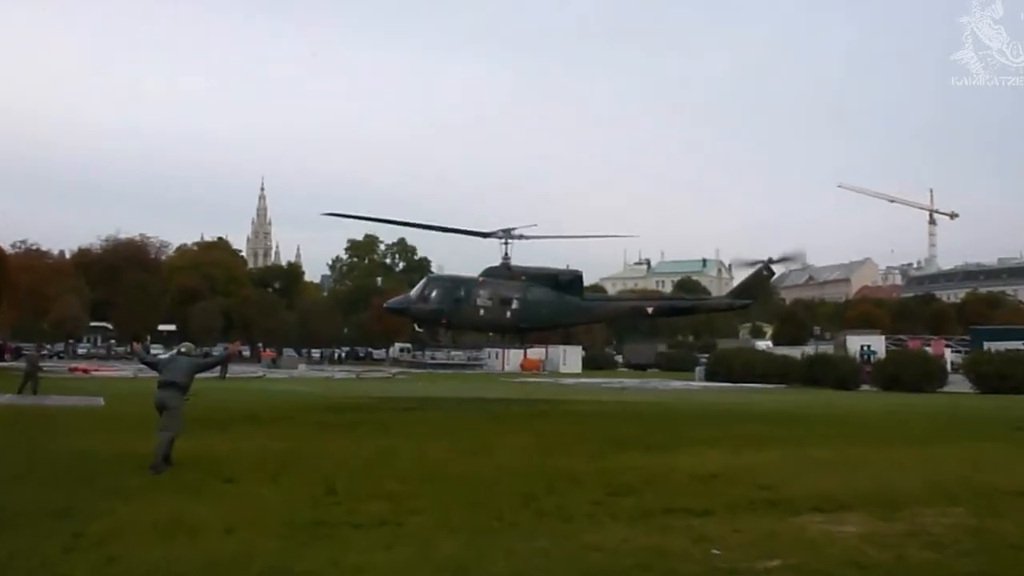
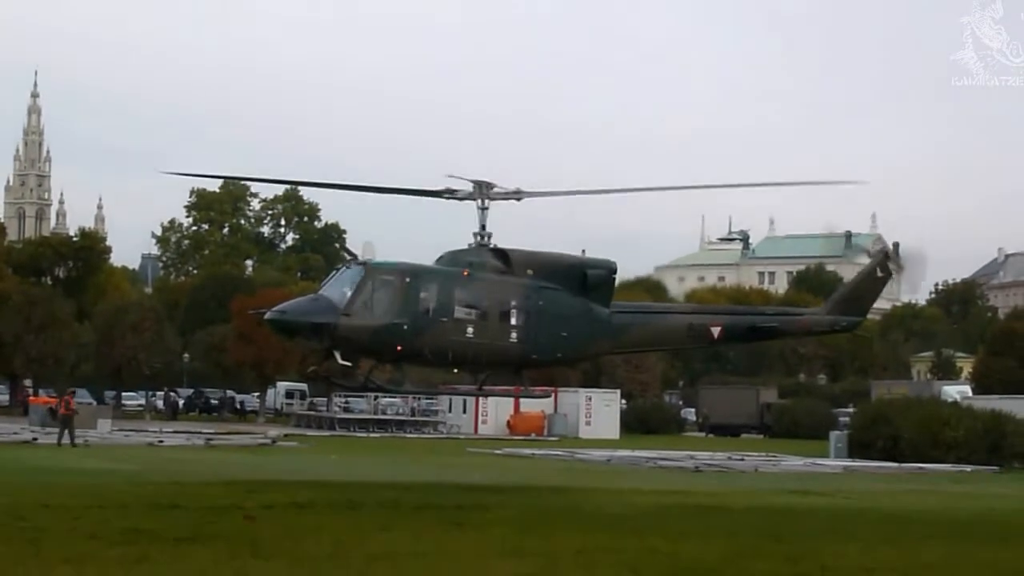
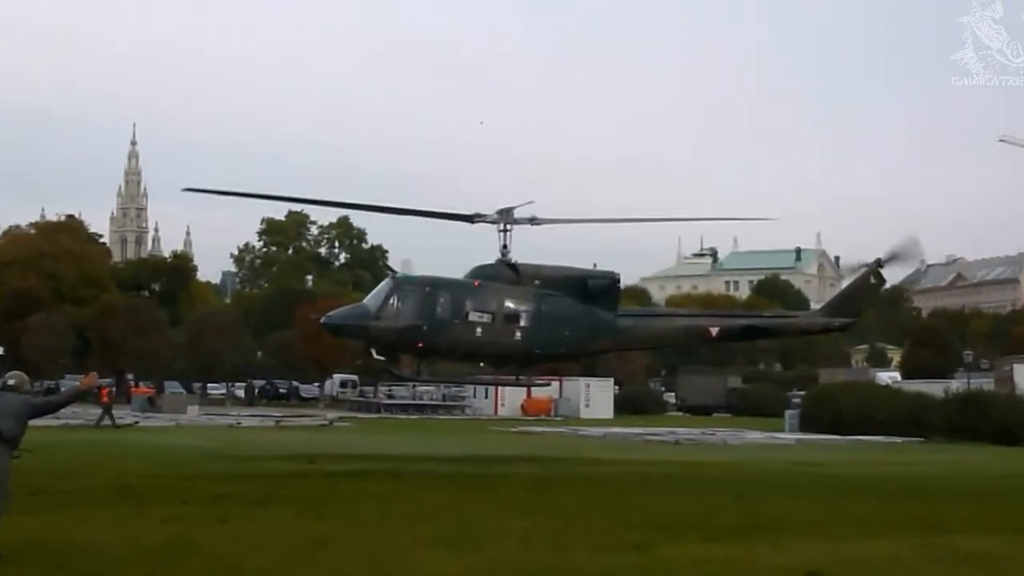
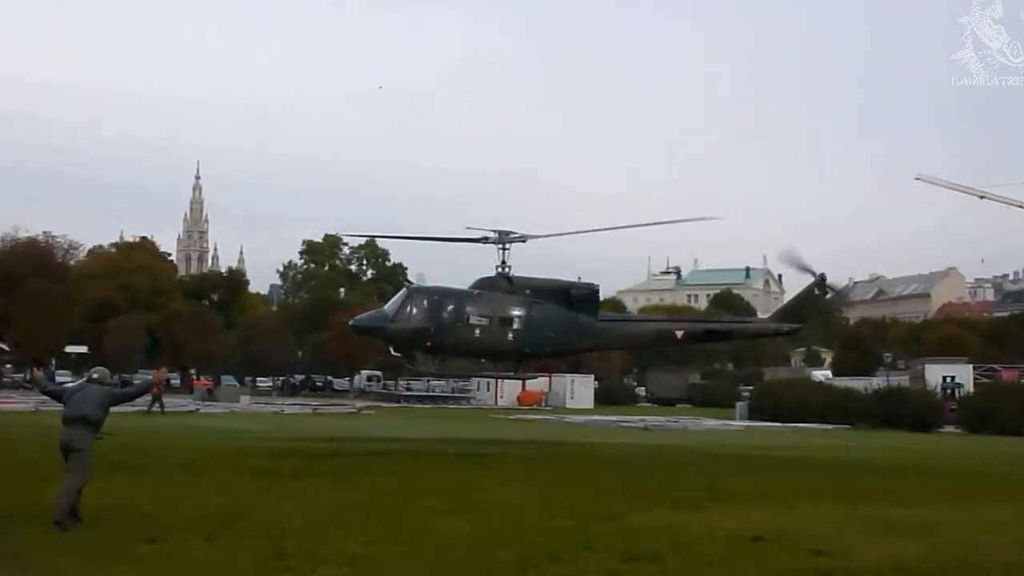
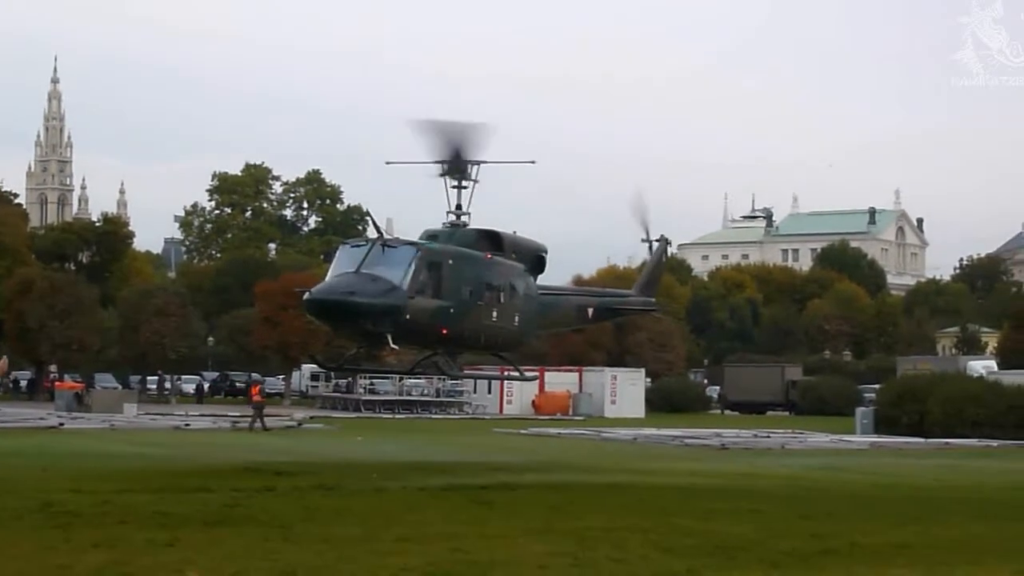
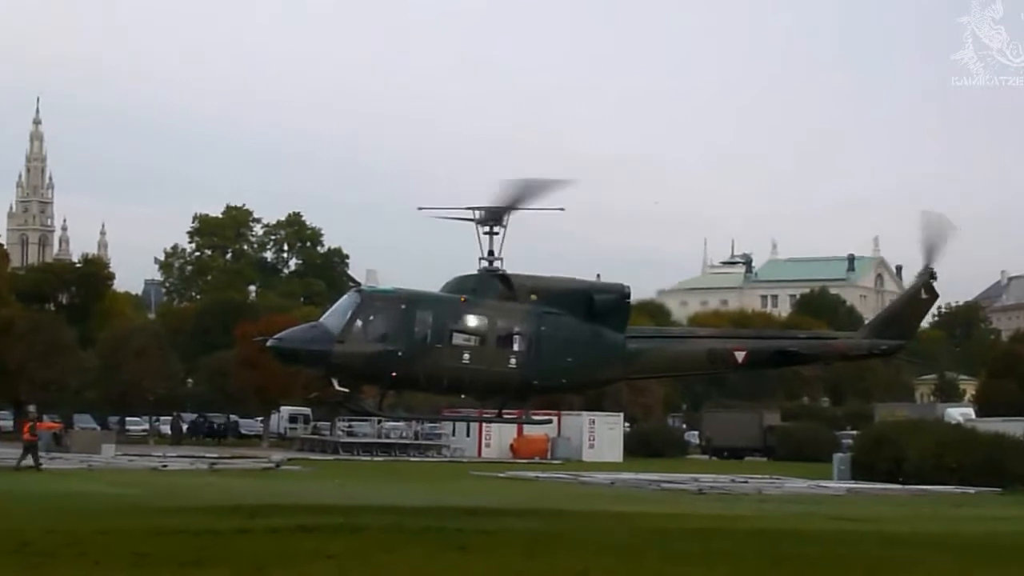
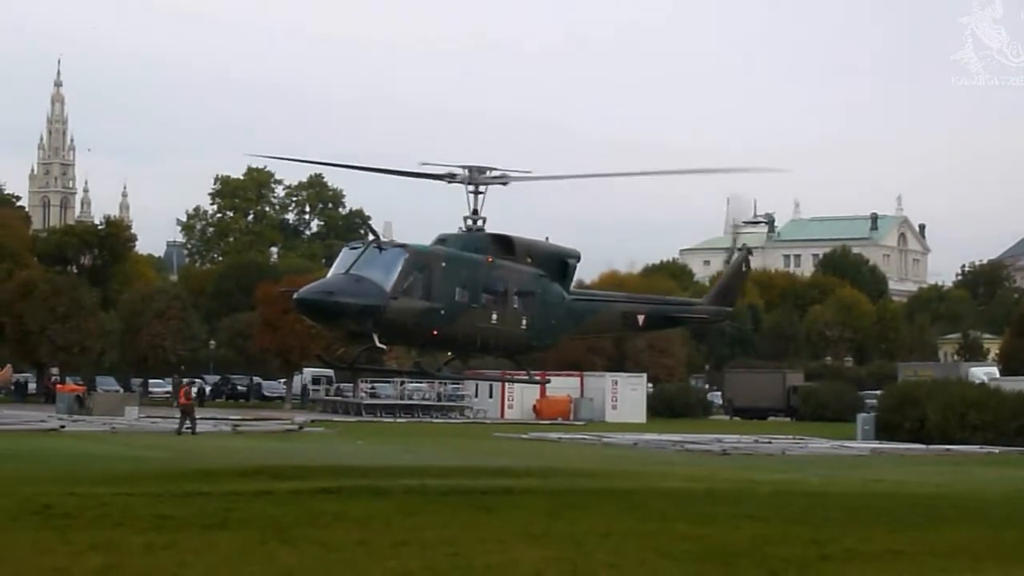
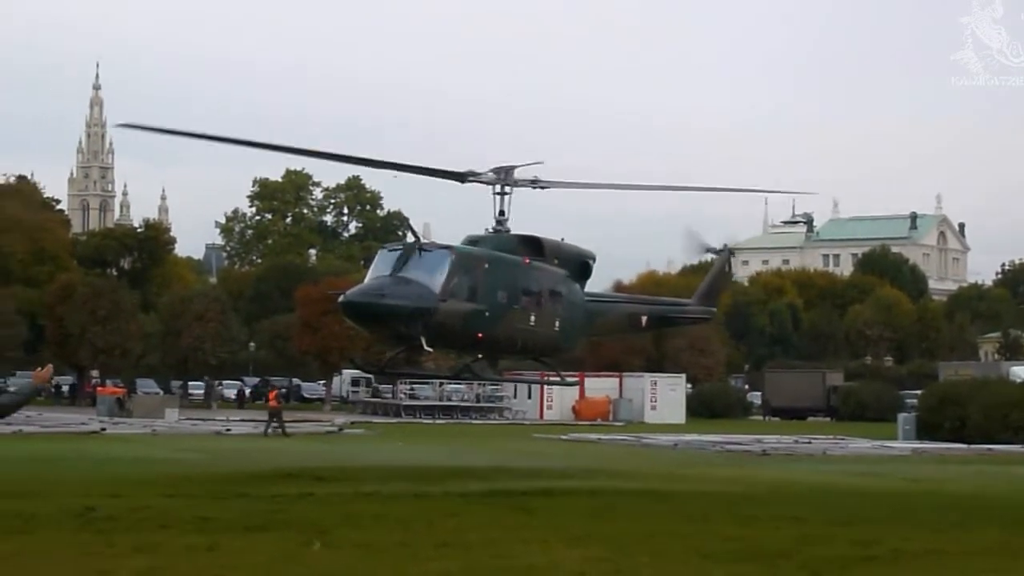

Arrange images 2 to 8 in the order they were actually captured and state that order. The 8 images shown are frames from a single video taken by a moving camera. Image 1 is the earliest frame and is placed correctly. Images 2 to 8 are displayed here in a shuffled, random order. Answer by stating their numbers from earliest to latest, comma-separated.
4, 3, 6, 2, 7, 8, 5
